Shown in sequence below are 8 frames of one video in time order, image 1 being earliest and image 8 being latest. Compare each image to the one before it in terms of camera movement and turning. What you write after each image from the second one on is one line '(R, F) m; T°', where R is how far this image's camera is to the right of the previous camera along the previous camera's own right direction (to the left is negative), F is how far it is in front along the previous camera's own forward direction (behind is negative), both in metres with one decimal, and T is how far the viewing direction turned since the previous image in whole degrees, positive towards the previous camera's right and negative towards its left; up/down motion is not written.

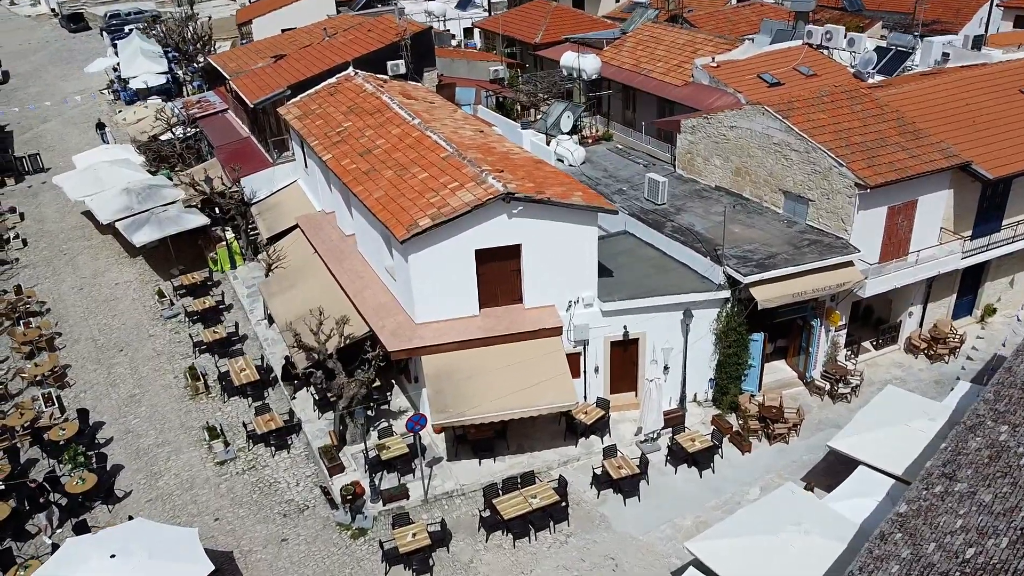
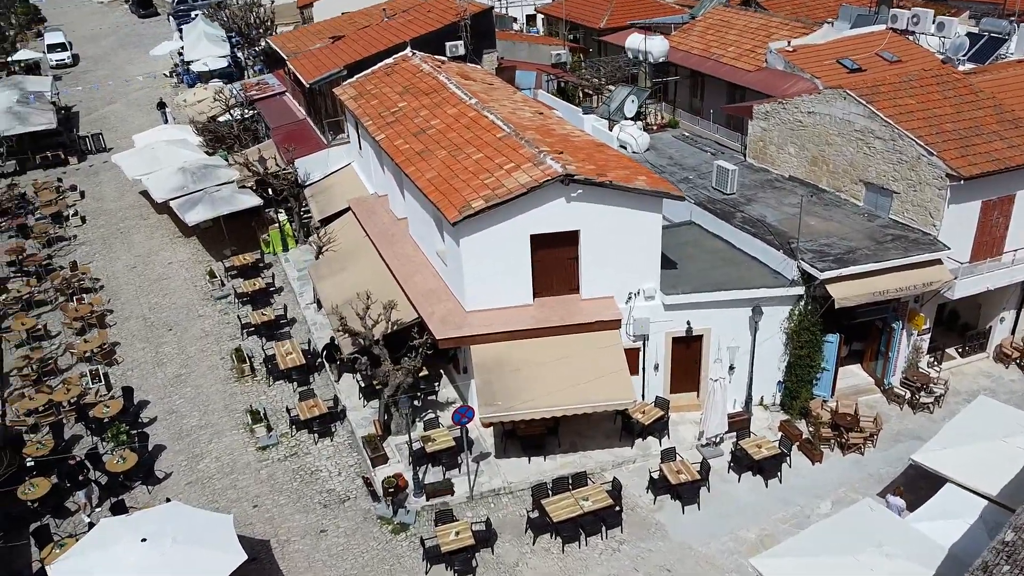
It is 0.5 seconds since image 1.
(0.0, +1.1) m; -4°
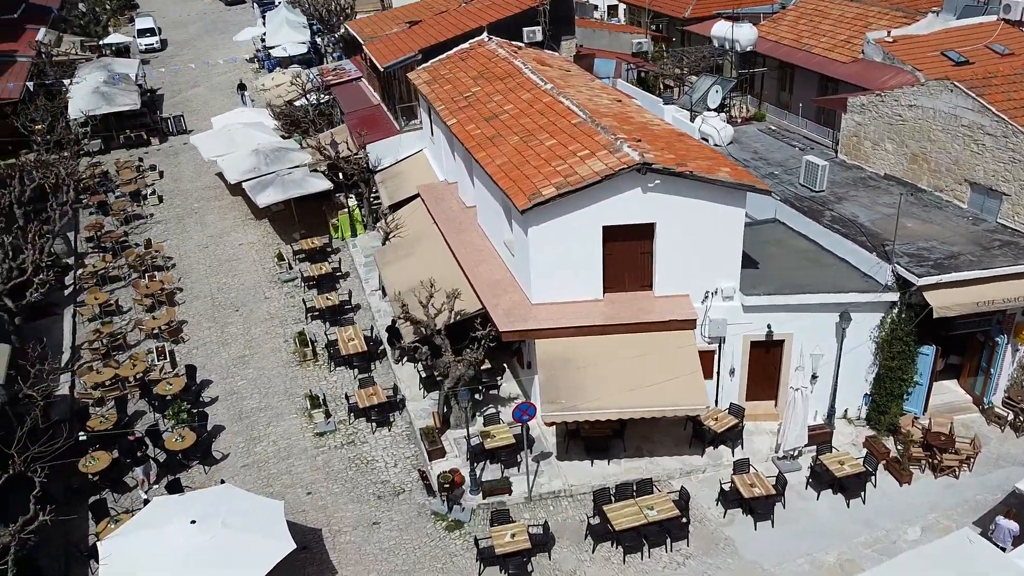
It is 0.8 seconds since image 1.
(0.0, +0.9) m; -5°
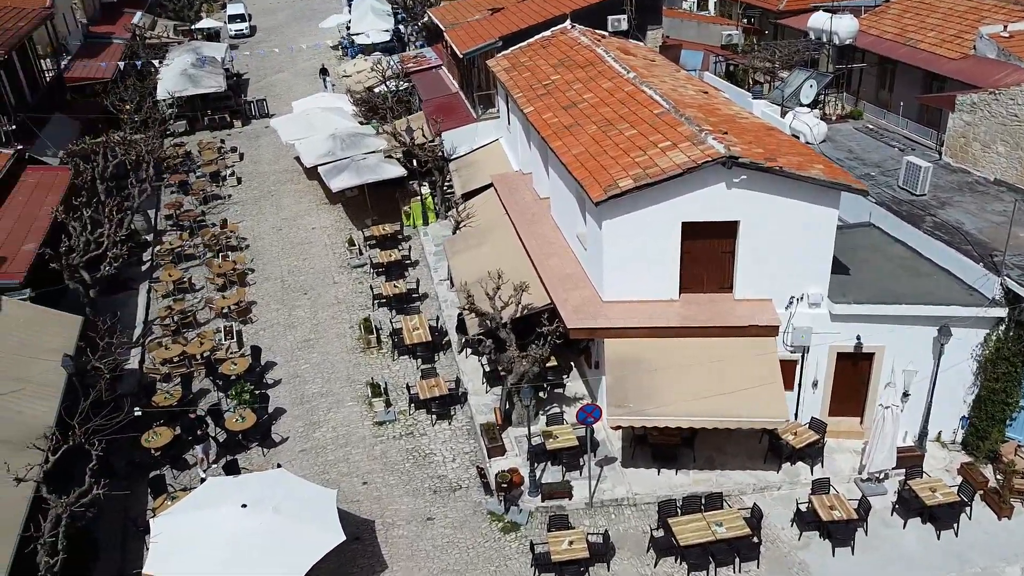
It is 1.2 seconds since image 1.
(+0.1, +0.8) m; -5°
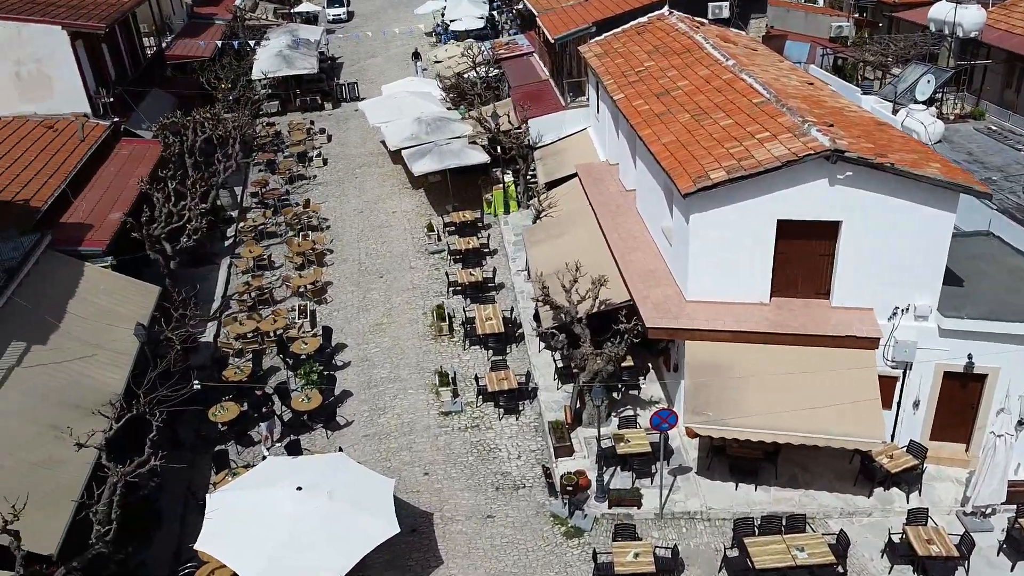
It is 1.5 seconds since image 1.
(+0.1, +0.8) m; -6°
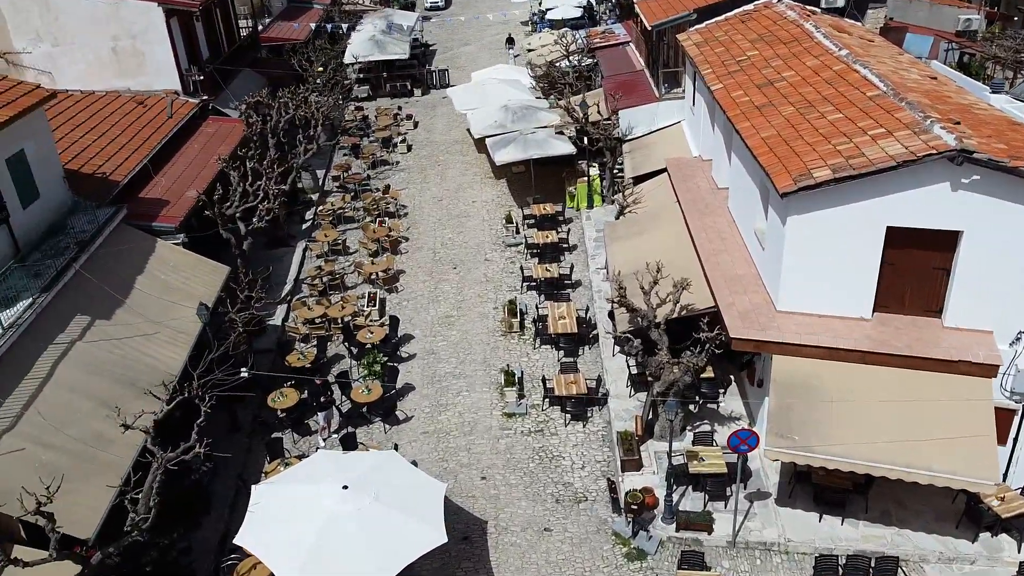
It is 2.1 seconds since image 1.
(+0.3, +1.1) m; -6°
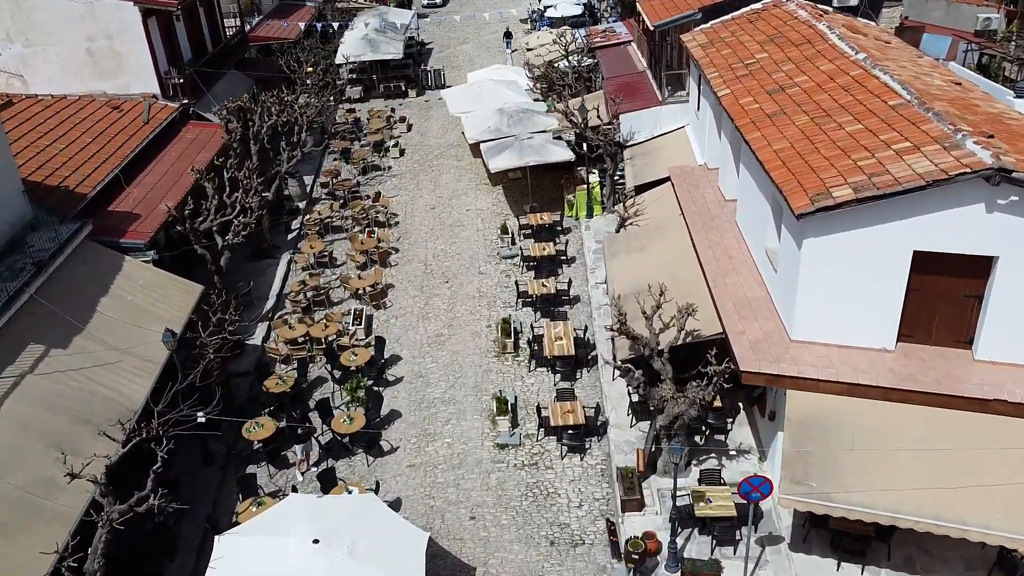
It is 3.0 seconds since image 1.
(+0.2, +1.3) m; 0°
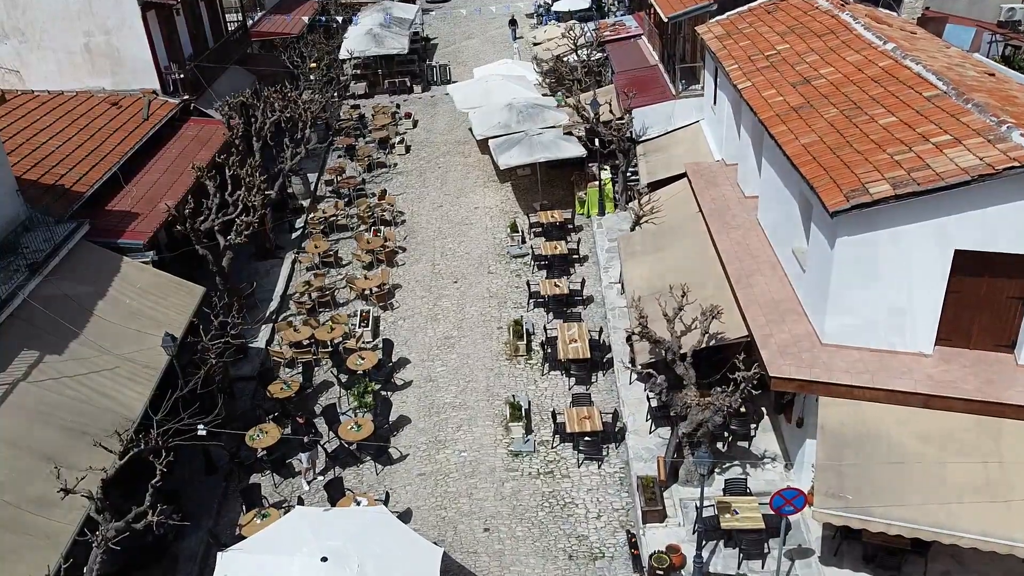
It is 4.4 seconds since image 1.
(-0.2, +0.7) m; 0°
